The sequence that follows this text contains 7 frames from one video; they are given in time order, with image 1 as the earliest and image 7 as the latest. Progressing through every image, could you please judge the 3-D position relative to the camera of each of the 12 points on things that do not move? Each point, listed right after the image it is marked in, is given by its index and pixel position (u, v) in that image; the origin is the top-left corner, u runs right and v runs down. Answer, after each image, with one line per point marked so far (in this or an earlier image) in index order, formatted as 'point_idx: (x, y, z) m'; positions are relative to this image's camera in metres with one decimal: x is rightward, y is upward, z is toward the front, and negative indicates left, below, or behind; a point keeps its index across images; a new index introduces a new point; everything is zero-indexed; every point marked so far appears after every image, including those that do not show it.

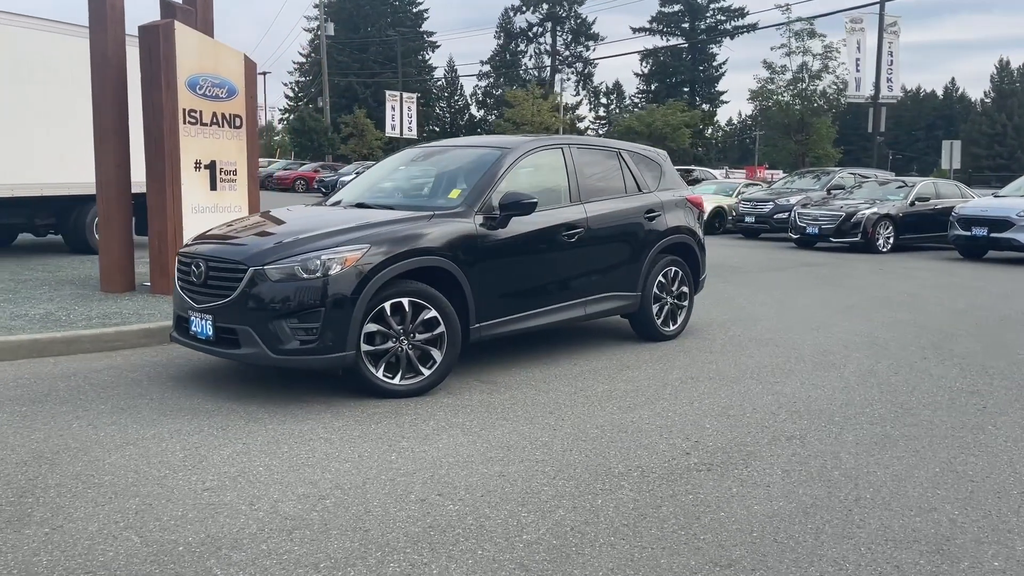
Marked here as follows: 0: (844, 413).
0: (+2.1, -0.8, +5.6) m
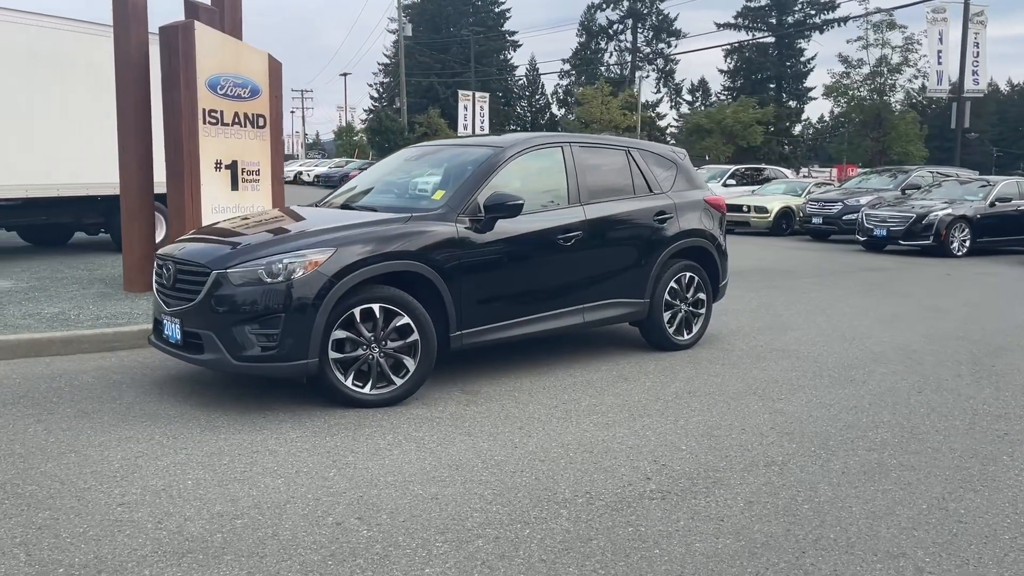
0: (+1.9, -0.9, +5.1) m
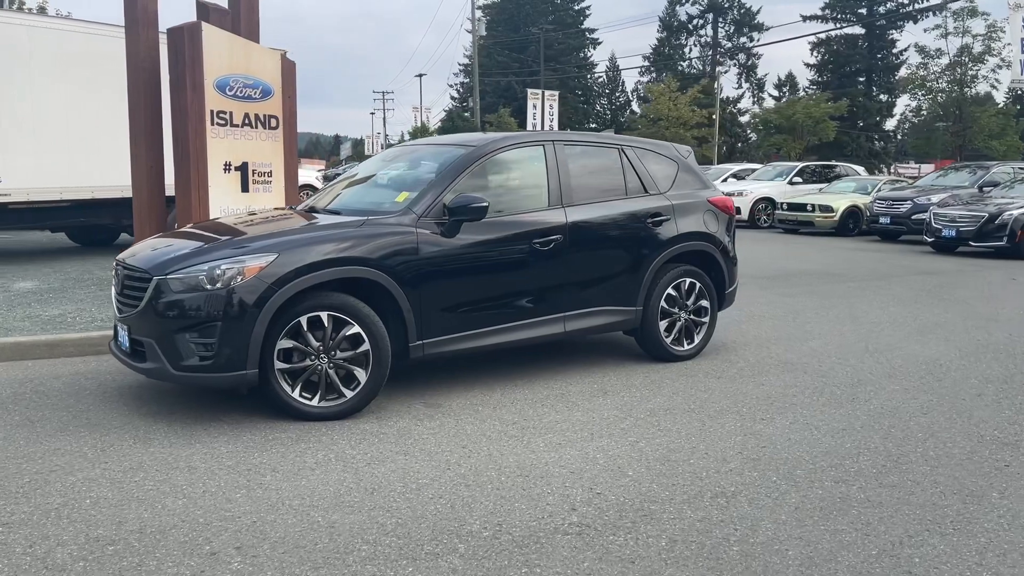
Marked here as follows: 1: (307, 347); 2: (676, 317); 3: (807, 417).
0: (+1.6, -0.9, +4.6) m
1: (-1.2, -0.3, +5.3) m
2: (+1.3, -0.2, +7.1) m
3: (+1.8, -0.8, +5.5) m
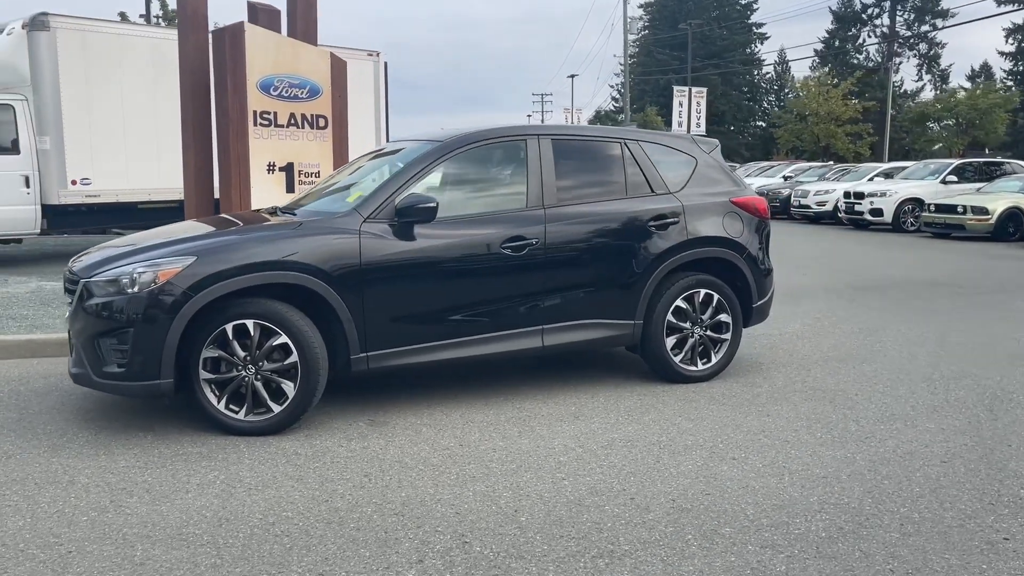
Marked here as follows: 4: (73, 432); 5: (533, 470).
0: (+1.0, -1.0, +3.8) m
1: (-1.6, -0.4, +5.0) m
2: (+1.2, -0.3, +6.2) m
3: (+1.4, -0.9, +4.6) m
4: (-2.5, -0.8, +5.1) m
5: (+0.1, -0.9, +4.5) m
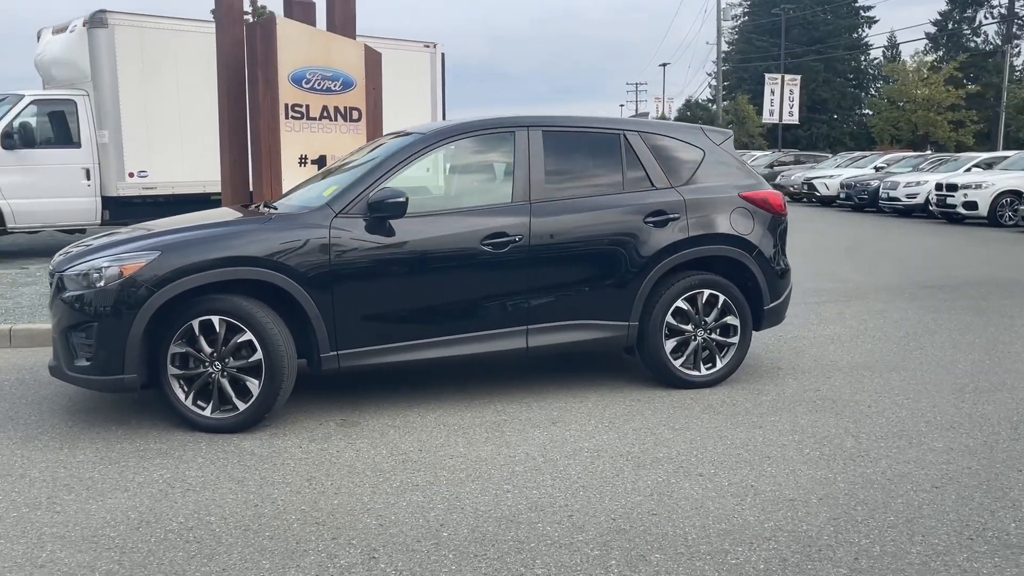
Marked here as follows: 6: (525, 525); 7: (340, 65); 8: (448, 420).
0: (+0.7, -1.0, +3.5) m
1: (-1.8, -0.4, +5.0) m
2: (+1.2, -0.3, +5.9) m
3: (+1.2, -0.9, +4.2) m
4: (-2.7, -0.8, +5.2) m
5: (-0.1, -0.9, +4.2) m
6: (+0.1, -1.0, +3.7) m
7: (-1.9, +2.4, +9.7) m
8: (-0.4, -0.8, +5.2) m
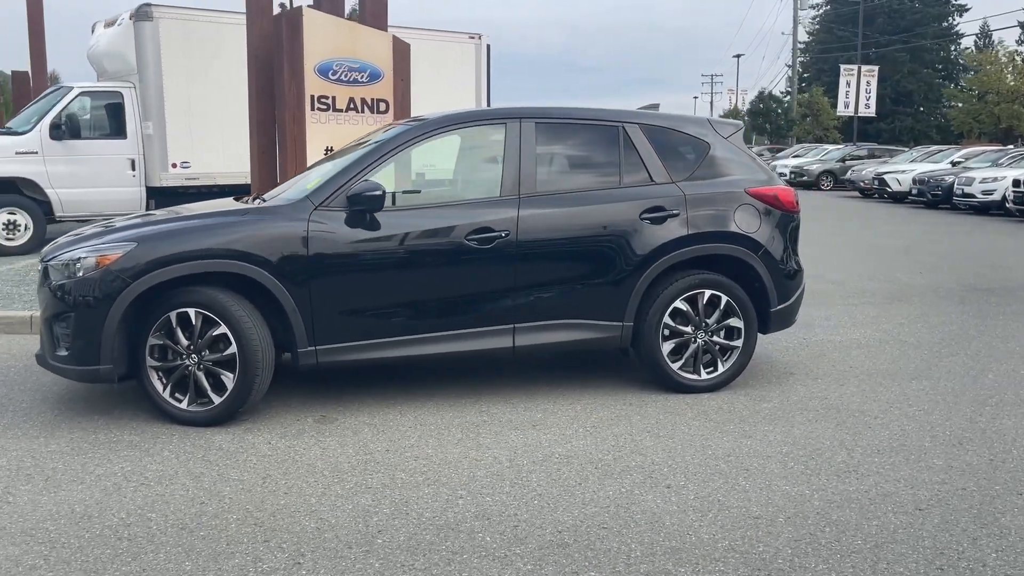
0: (+0.4, -1.0, +3.3) m
1: (-1.9, -0.3, +4.9) m
2: (+1.1, -0.3, +5.6) m
3: (+1.0, -0.9, +4.0) m
4: (-2.8, -0.7, +5.2) m
5: (-0.3, -0.9, +4.1) m
6: (-0.2, -1.0, +3.6) m
7: (-1.5, +2.5, +9.7) m
8: (-0.5, -0.7, +5.1) m
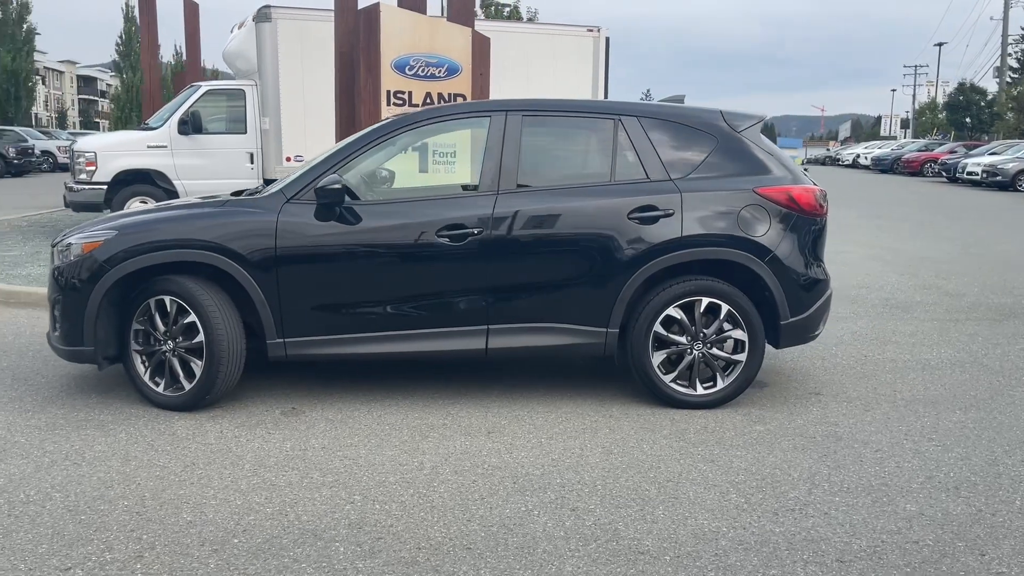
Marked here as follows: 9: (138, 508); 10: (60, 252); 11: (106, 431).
0: (-0.2, -1.0, +3.0) m
1: (-2.1, -0.2, +5.1) m
2: (+1.0, -0.4, +5.2) m
3: (+0.5, -0.9, +3.6) m
4: (-2.9, -0.6, +5.6) m
5: (-0.8, -0.9, +4.0) m
6: (-0.7, -1.0, +3.4) m
7: (-0.7, +2.6, +9.6) m
8: (-0.7, -0.7, +5.0) m
9: (-1.6, -0.9, +3.7) m
10: (-2.6, +0.2, +5.2) m
11: (-2.2, -0.8, +4.8) m
